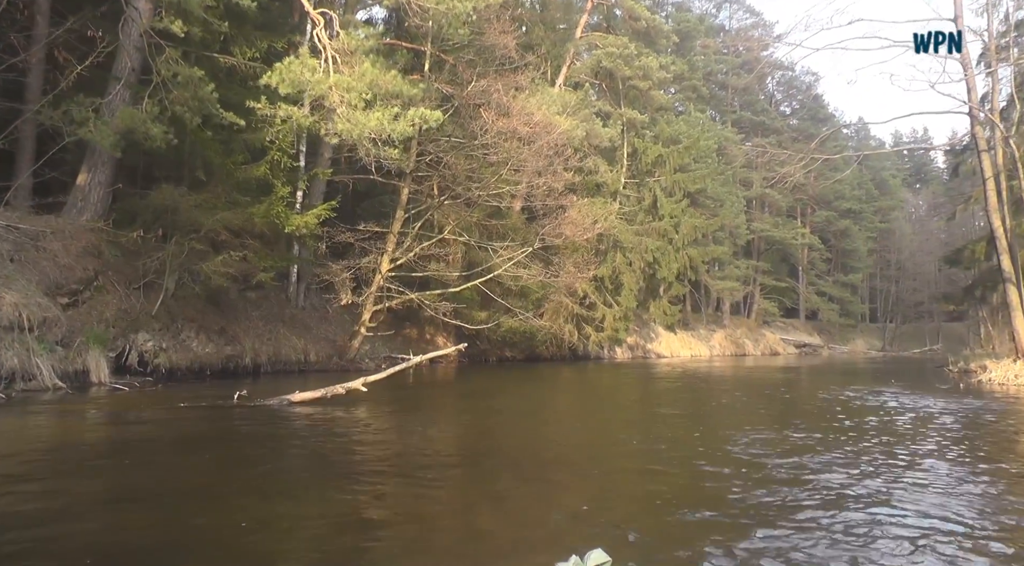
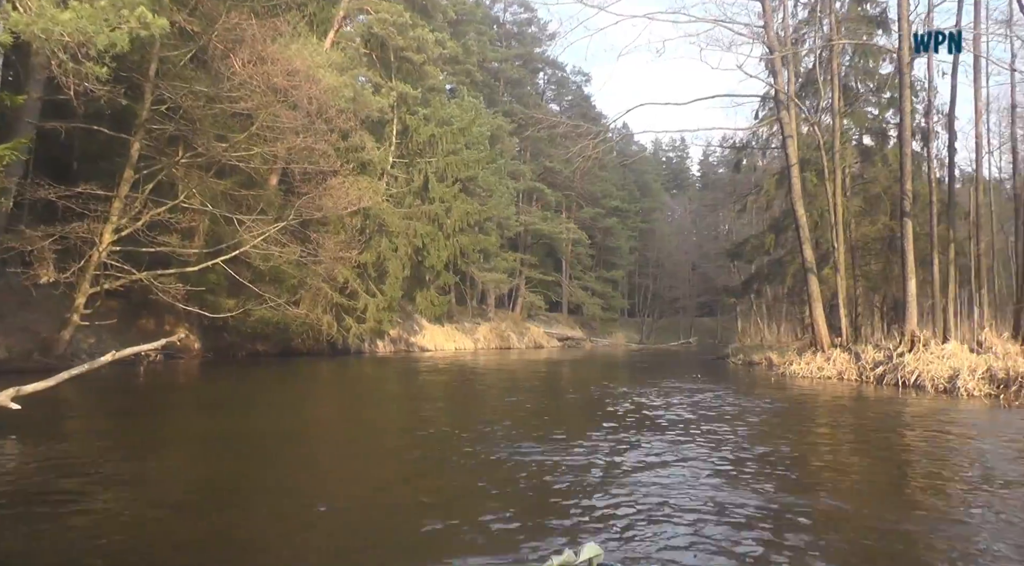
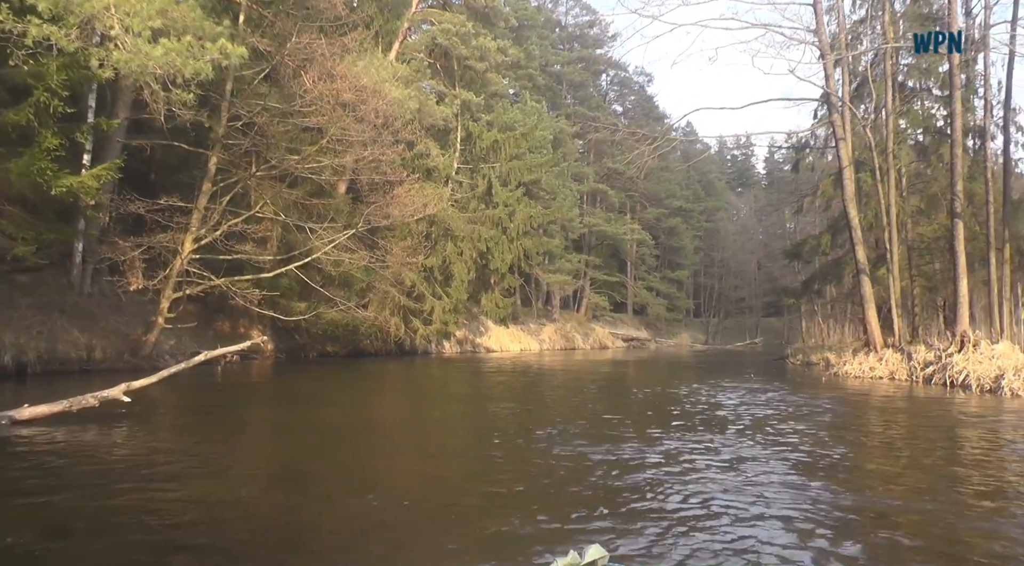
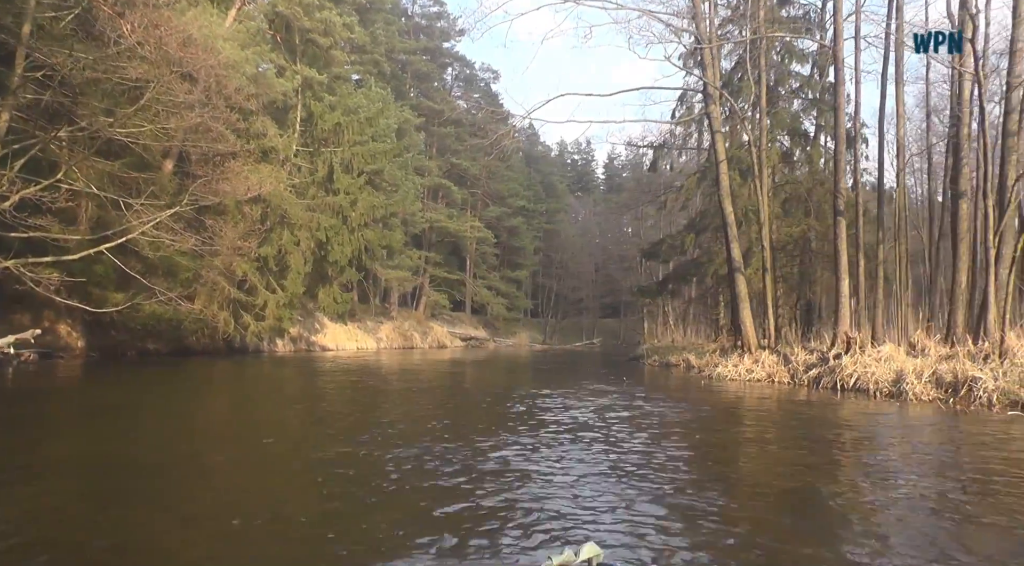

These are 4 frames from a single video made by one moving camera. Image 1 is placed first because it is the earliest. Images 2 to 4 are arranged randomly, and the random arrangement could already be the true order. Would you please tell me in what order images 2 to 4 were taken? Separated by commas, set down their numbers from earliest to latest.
3, 2, 4
